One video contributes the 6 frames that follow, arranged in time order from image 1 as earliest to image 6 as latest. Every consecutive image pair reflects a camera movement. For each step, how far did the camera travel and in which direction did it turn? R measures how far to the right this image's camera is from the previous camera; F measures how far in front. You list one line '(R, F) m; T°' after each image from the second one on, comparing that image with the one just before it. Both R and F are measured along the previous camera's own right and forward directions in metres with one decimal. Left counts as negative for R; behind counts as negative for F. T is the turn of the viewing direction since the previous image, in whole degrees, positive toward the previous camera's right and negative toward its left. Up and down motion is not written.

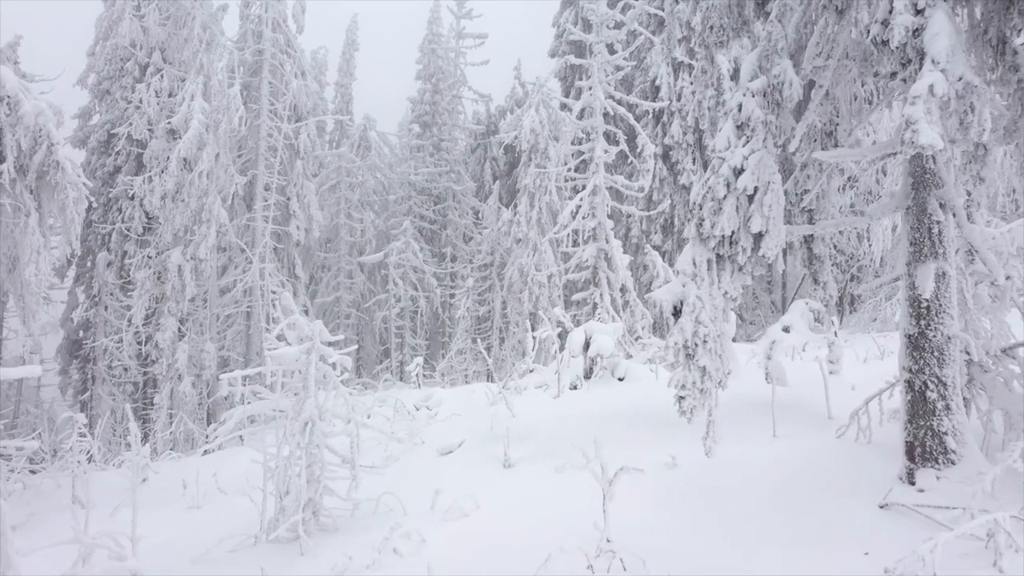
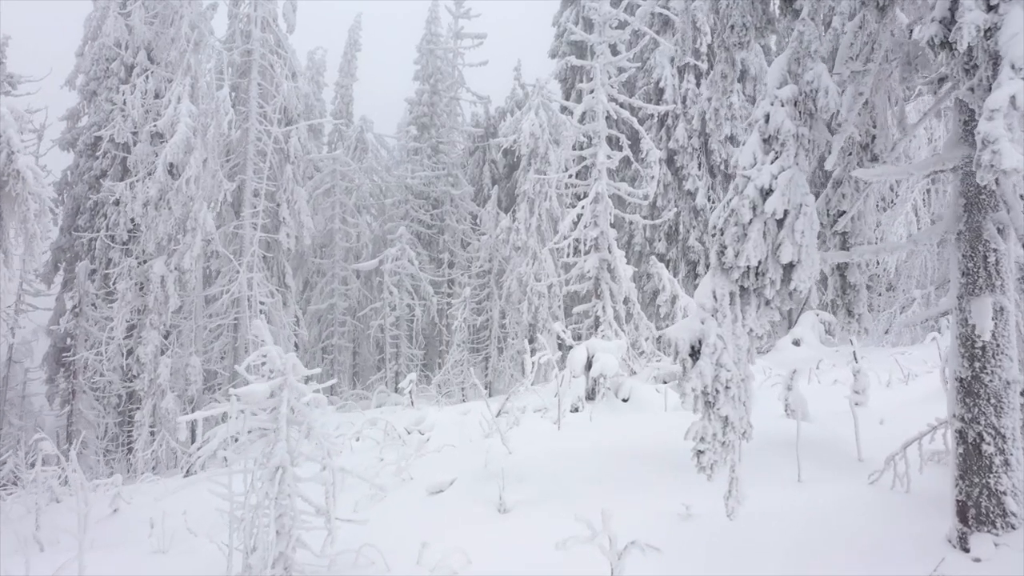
(0.0, +0.6) m; 0°
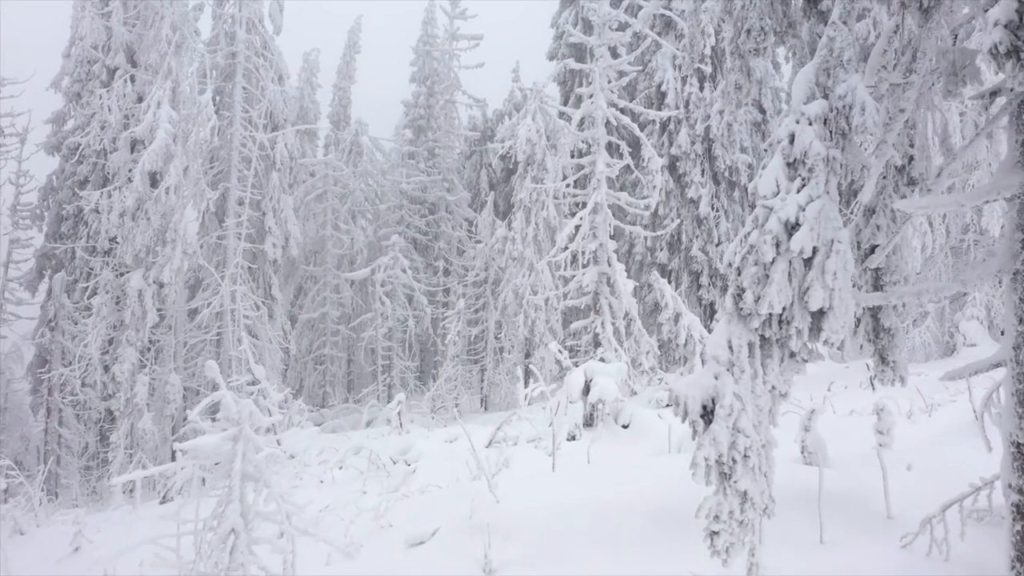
(+0.1, +0.6) m; 0°
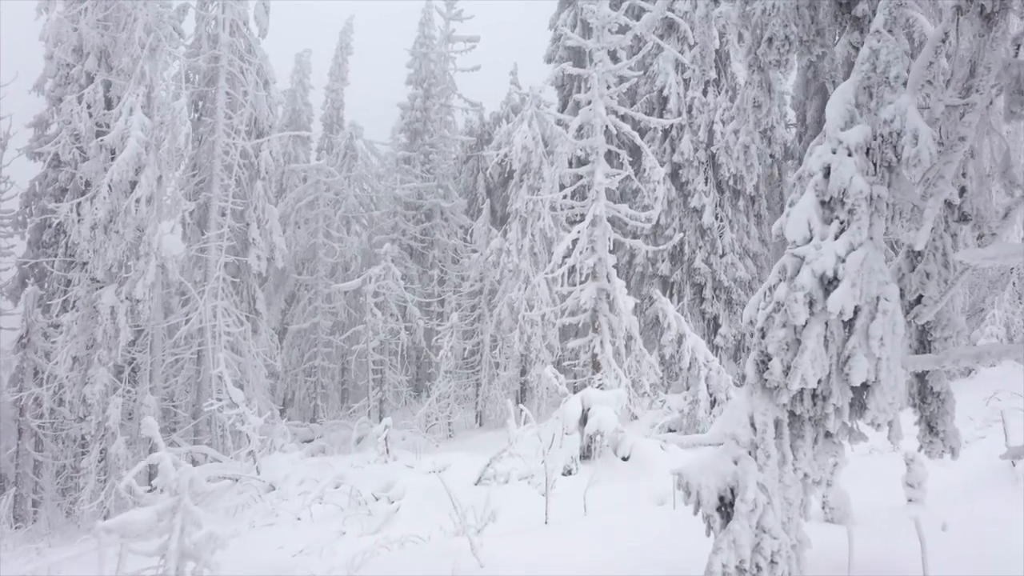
(+0.1, +0.7) m; 0°
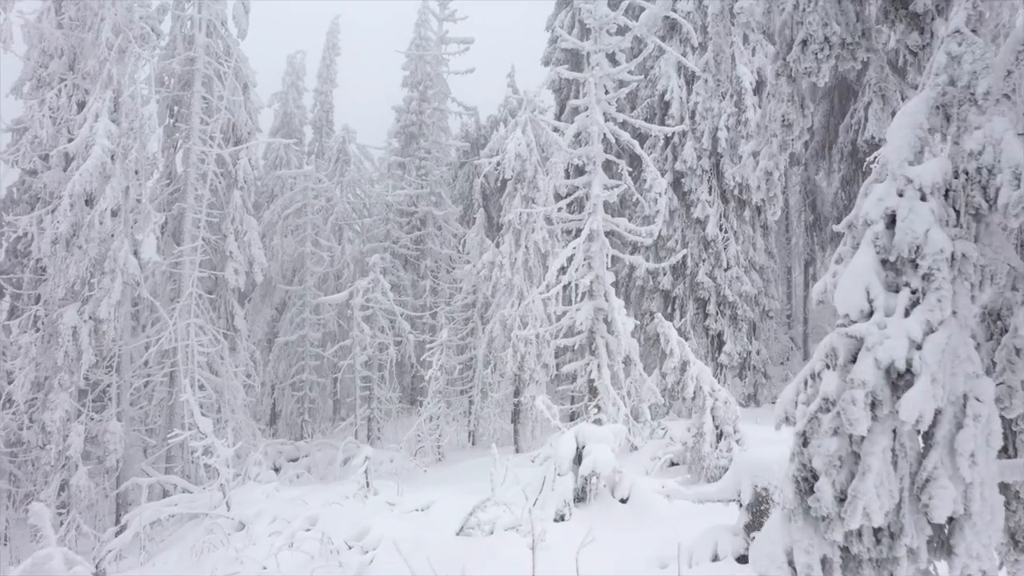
(+0.2, +0.8) m; 0°
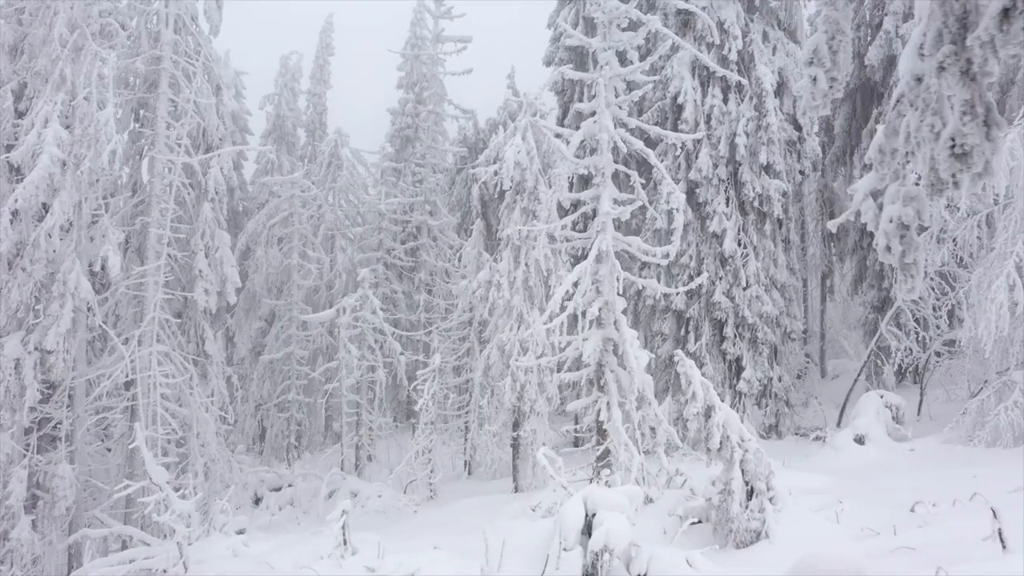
(0.0, +1.3) m; 0°
